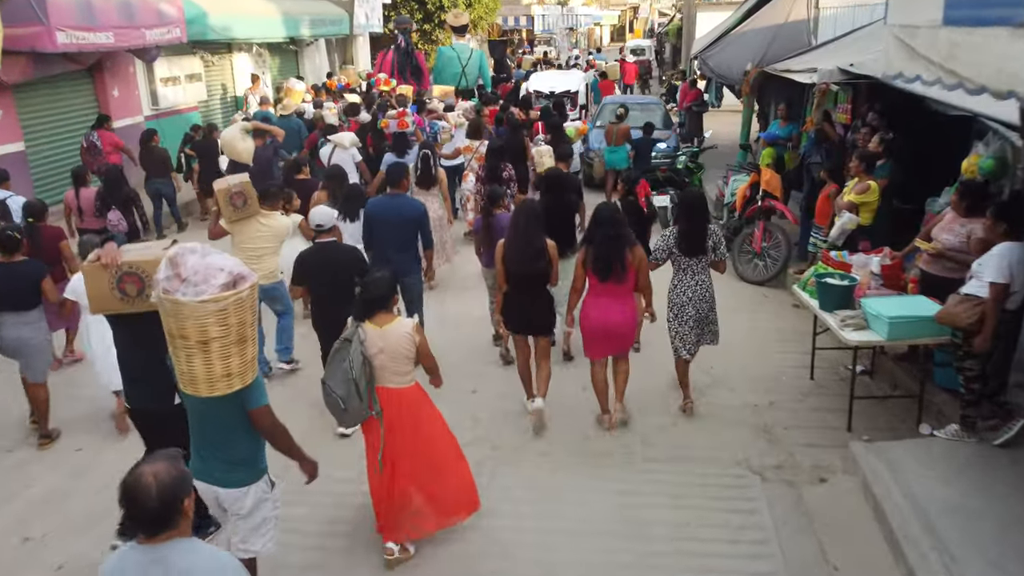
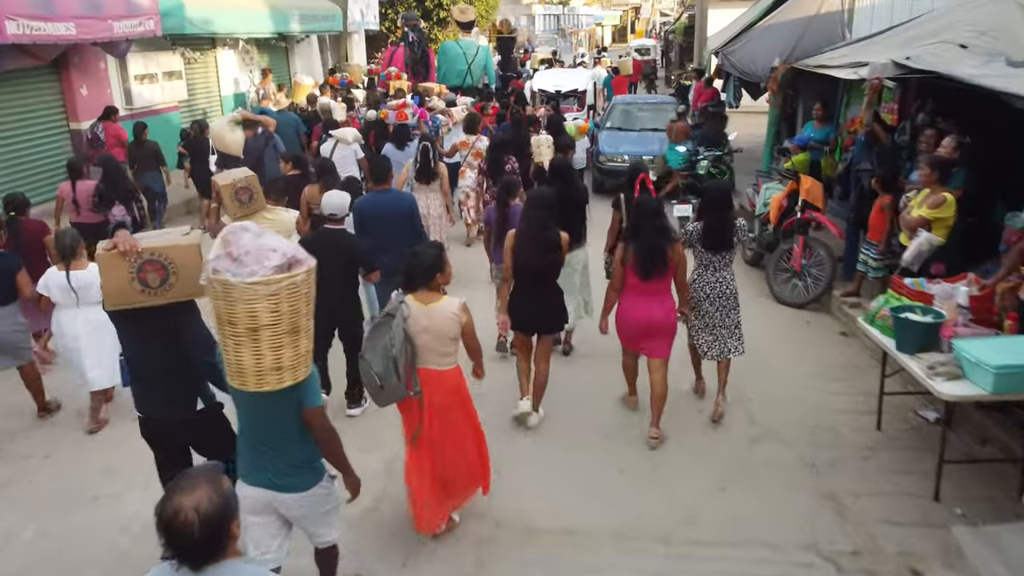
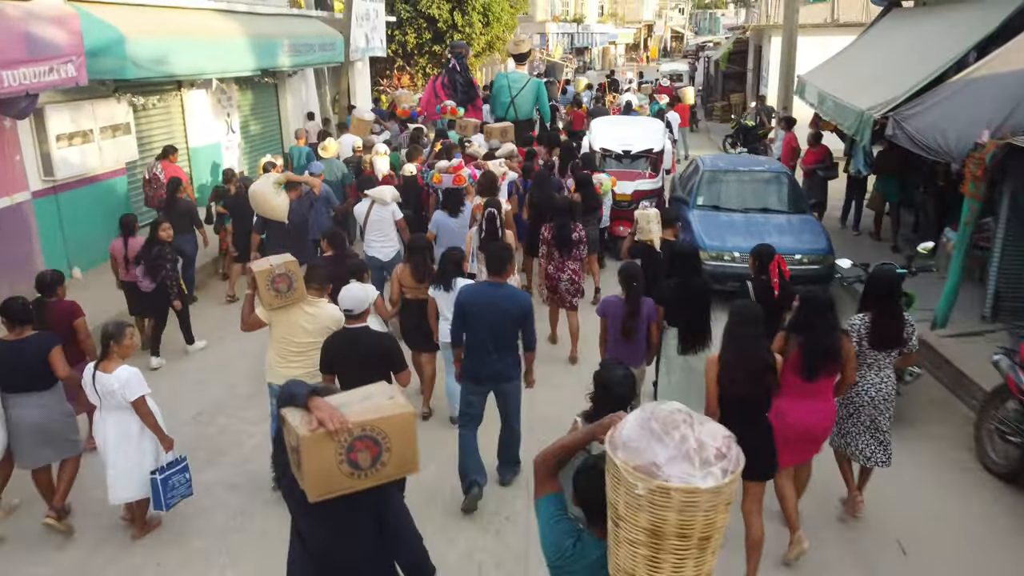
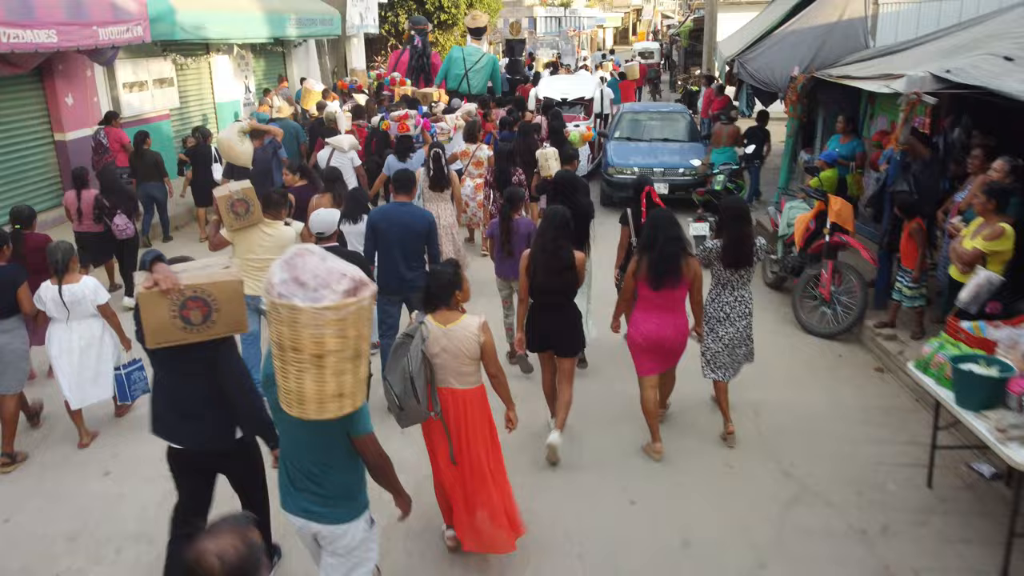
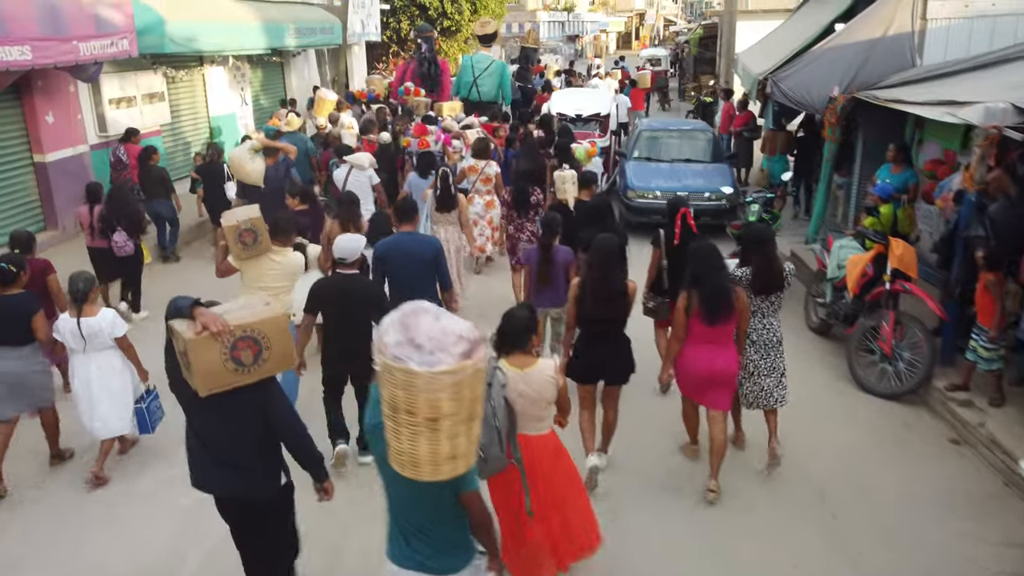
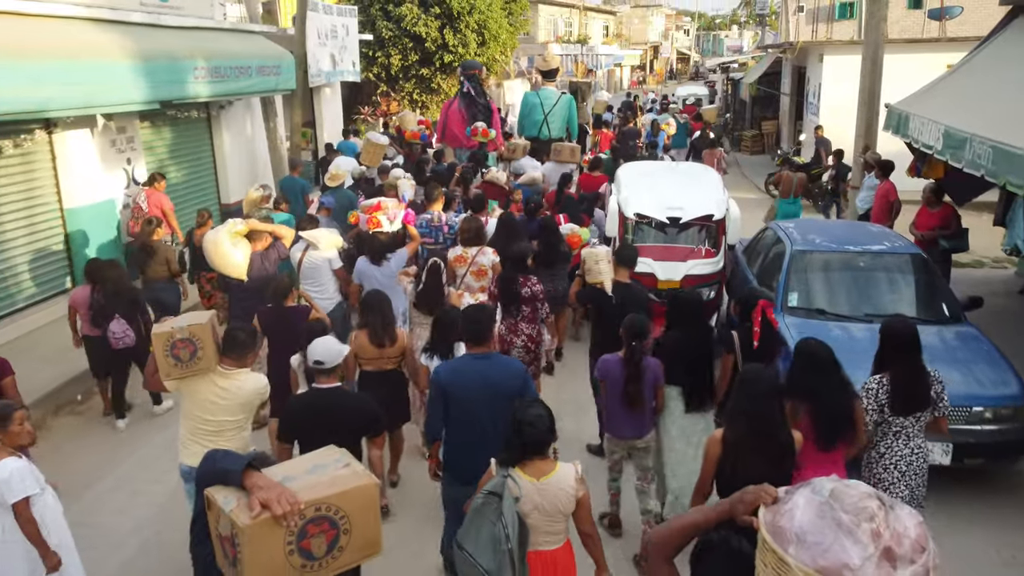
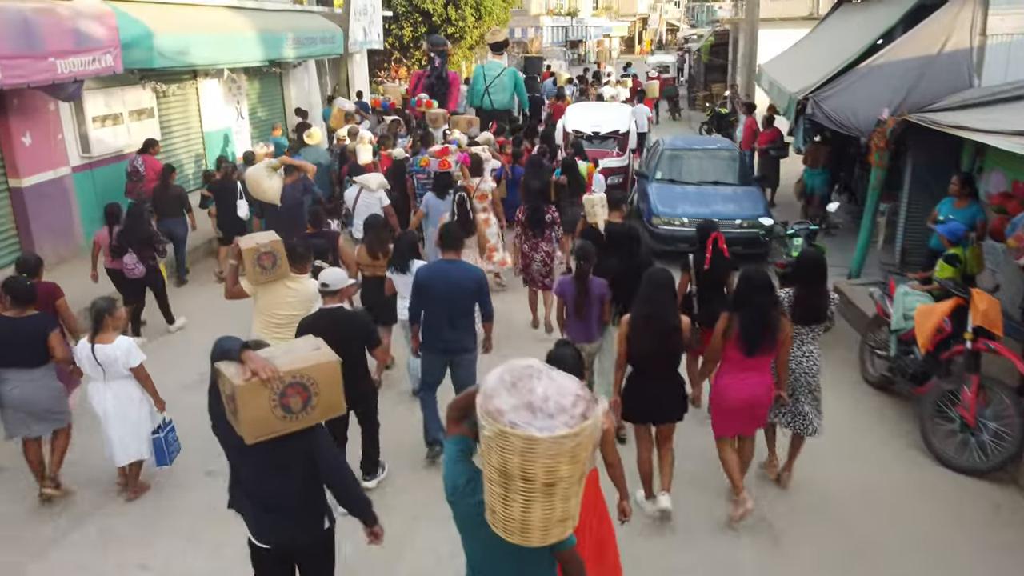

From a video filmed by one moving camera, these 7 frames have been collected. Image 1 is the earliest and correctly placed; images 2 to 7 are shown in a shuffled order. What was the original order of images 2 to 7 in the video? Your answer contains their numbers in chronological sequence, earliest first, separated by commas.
2, 4, 5, 7, 3, 6
